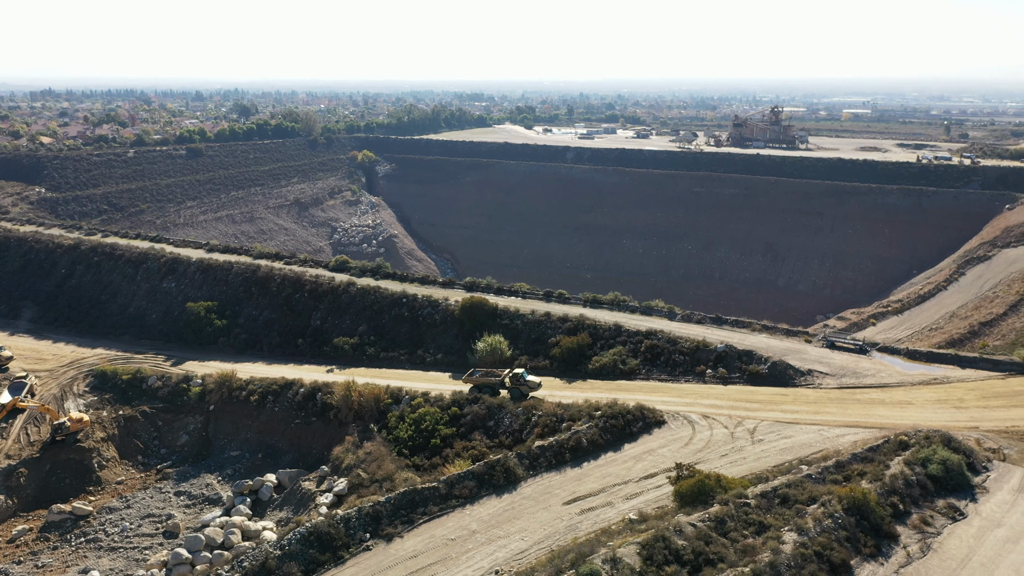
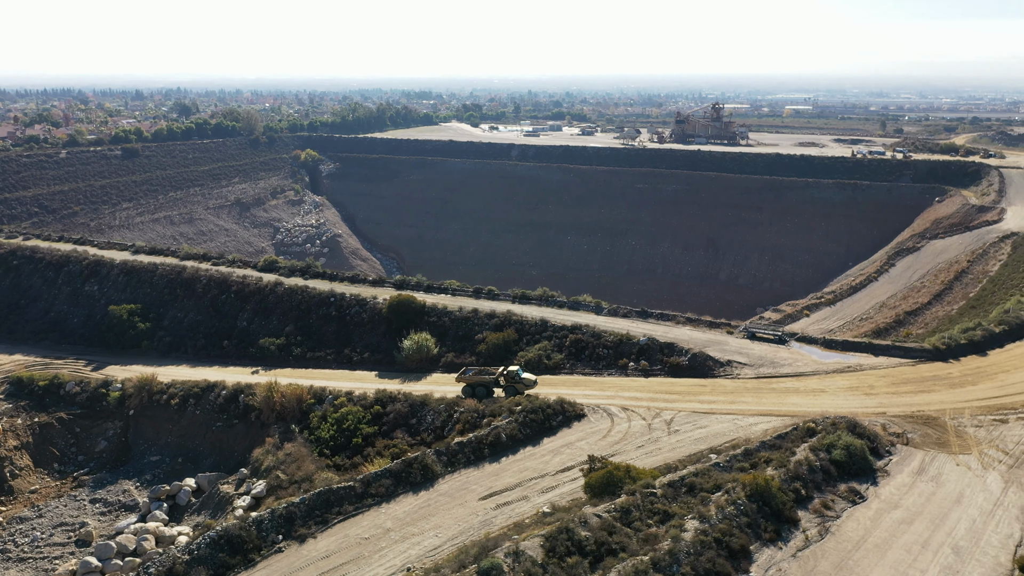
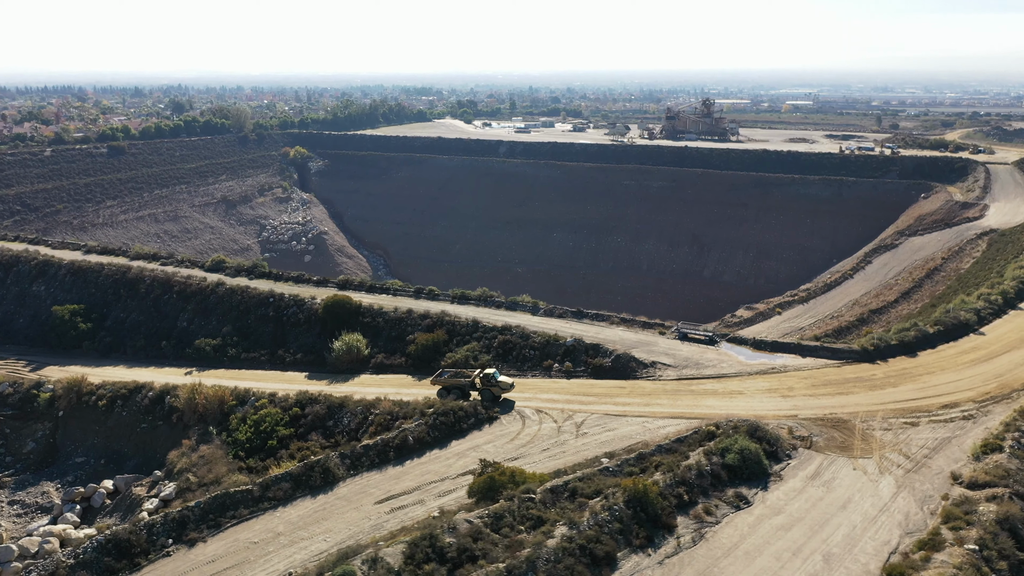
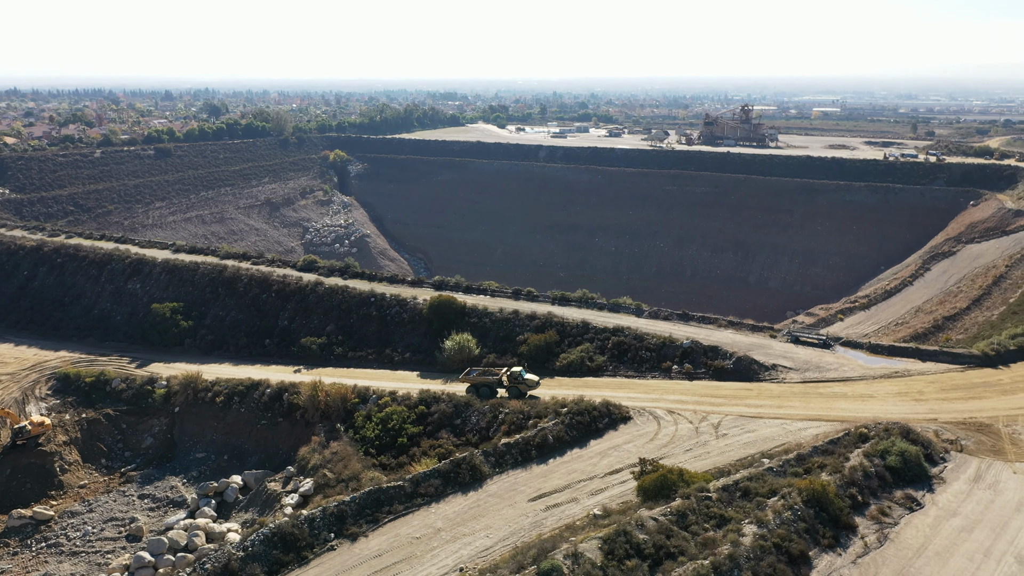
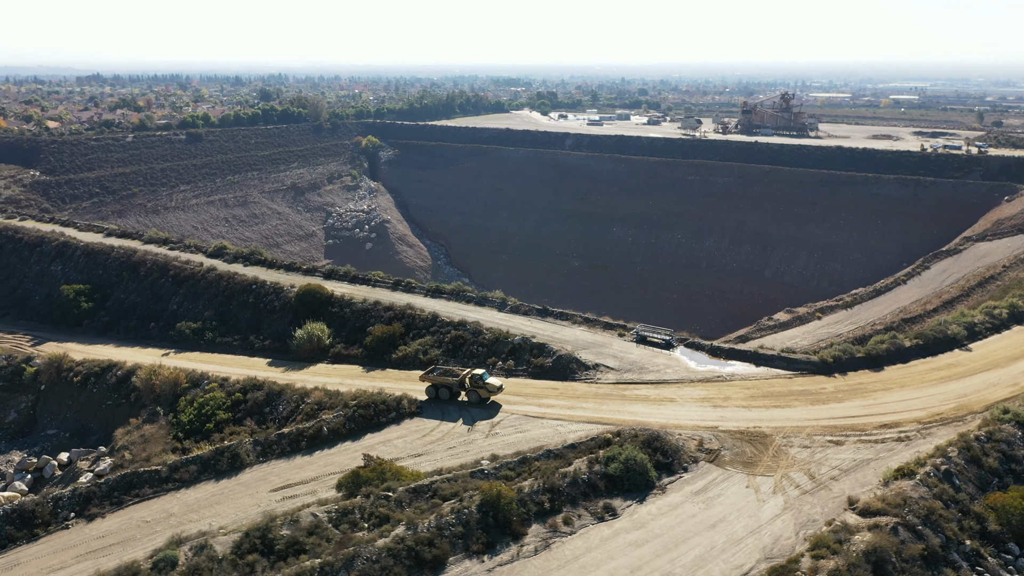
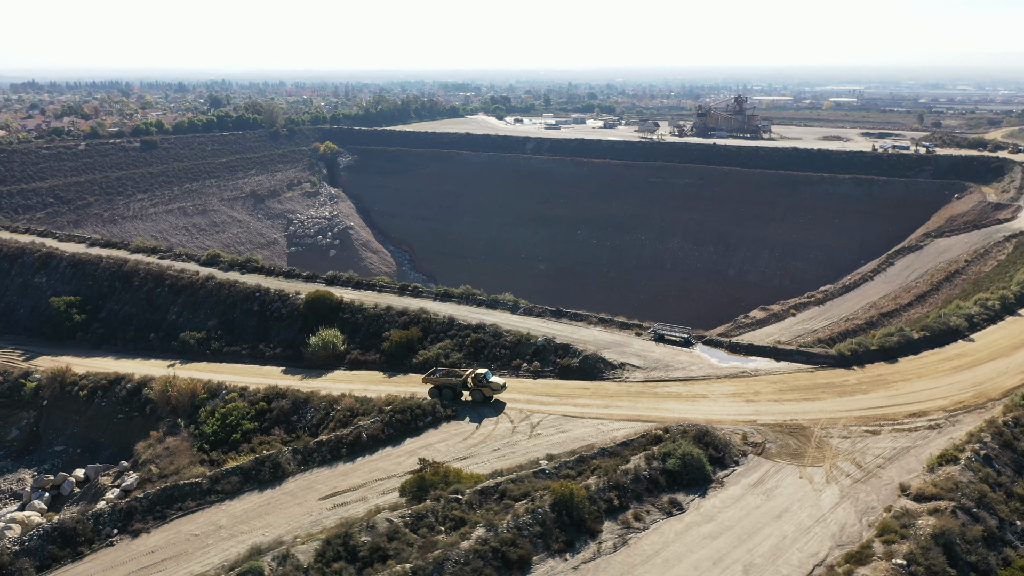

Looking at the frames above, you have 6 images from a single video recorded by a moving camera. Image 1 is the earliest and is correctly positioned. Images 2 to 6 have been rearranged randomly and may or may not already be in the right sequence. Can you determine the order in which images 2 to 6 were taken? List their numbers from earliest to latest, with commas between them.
4, 2, 3, 6, 5
